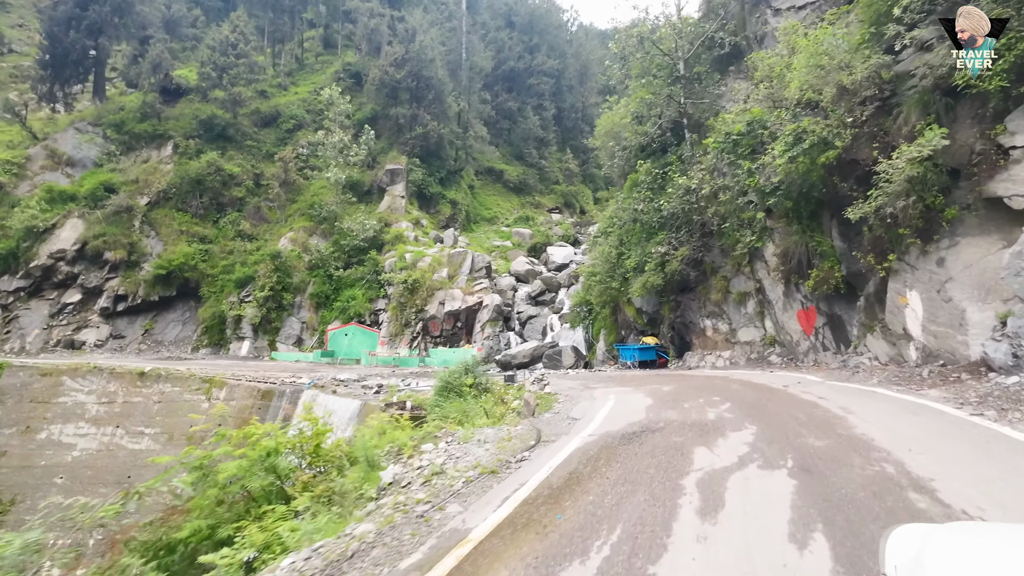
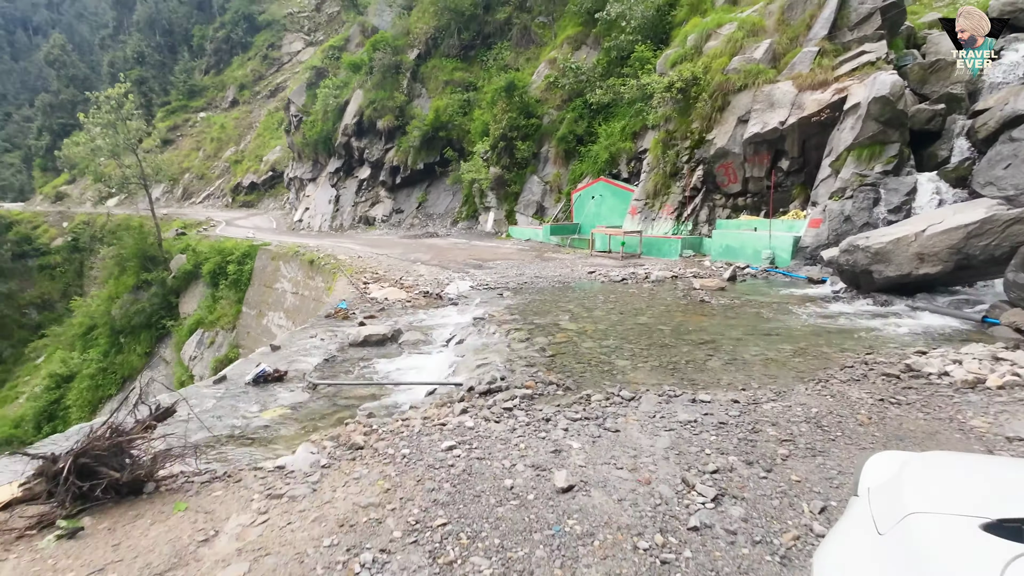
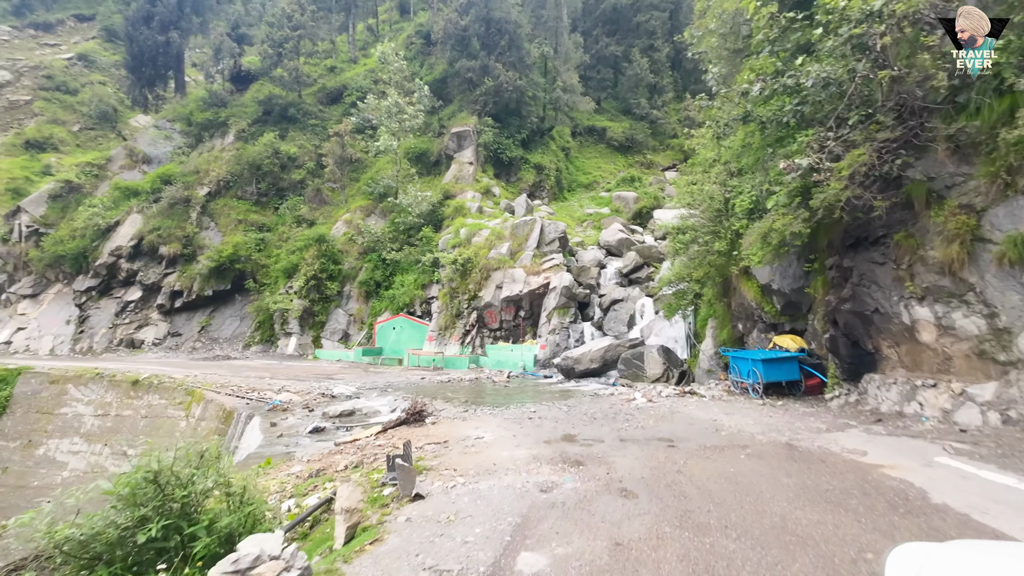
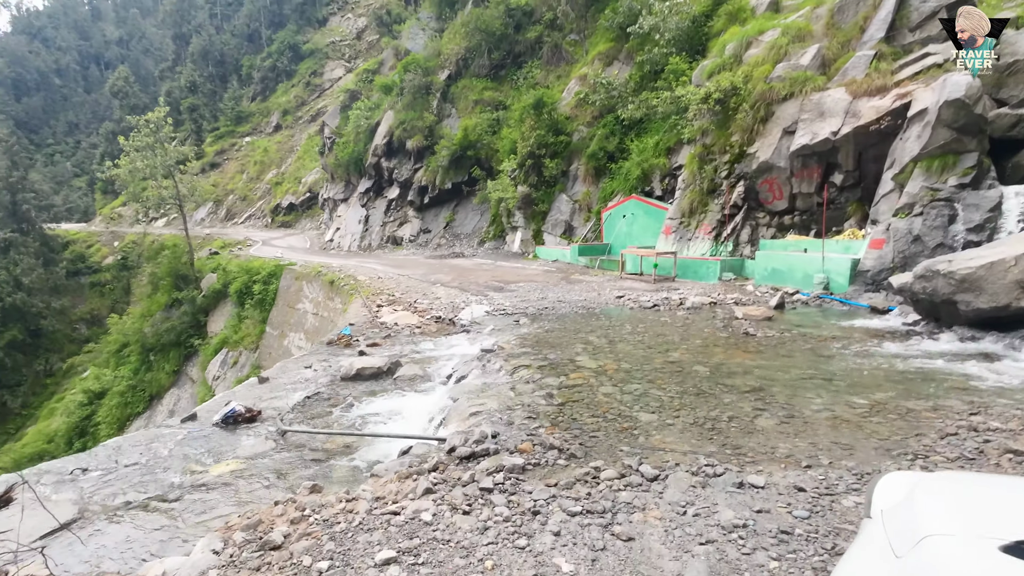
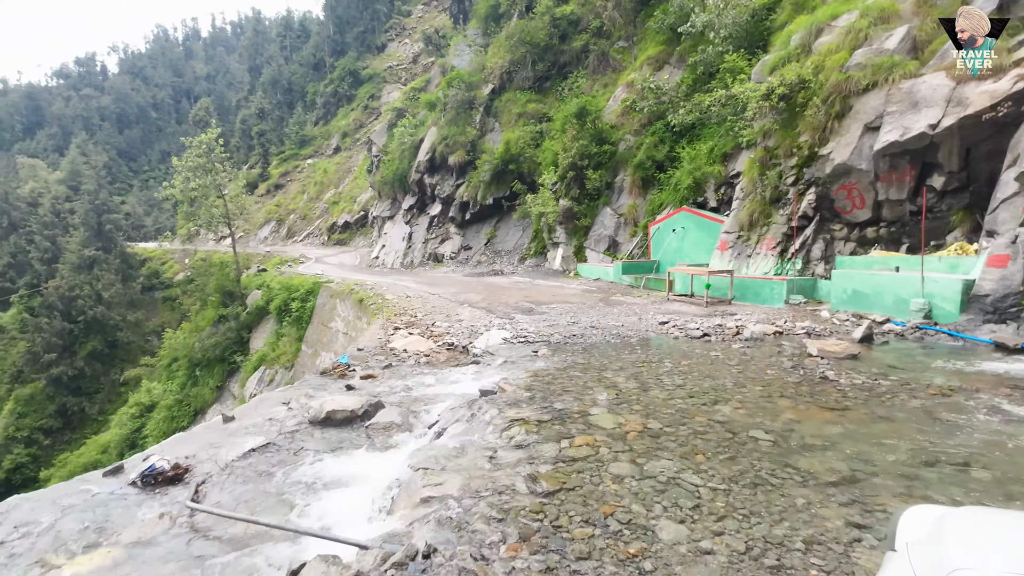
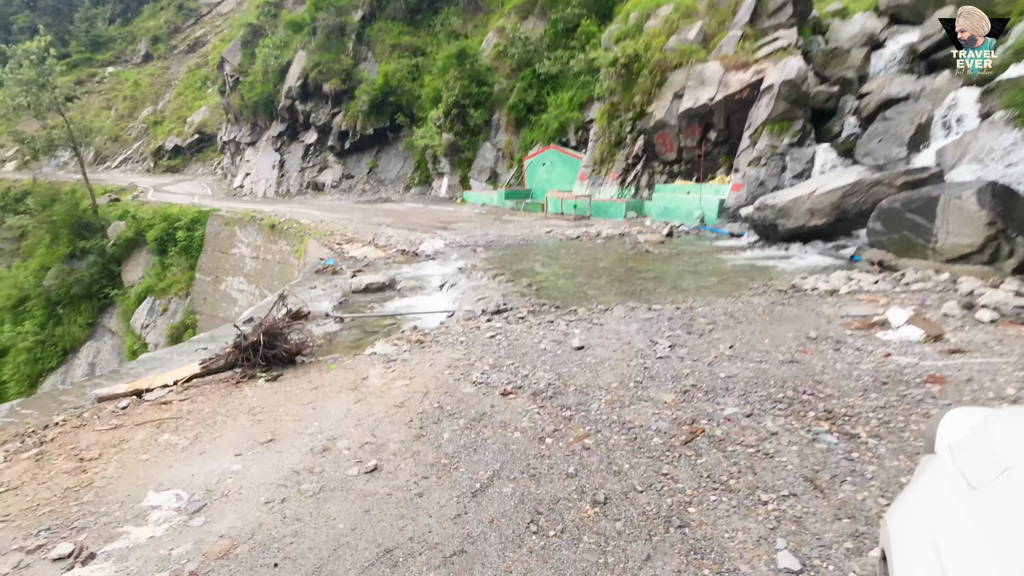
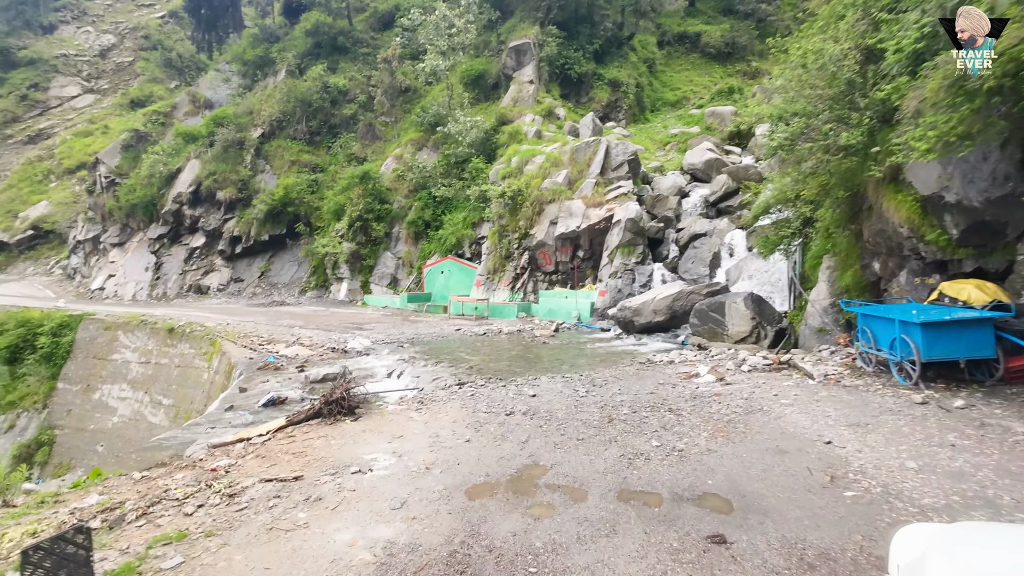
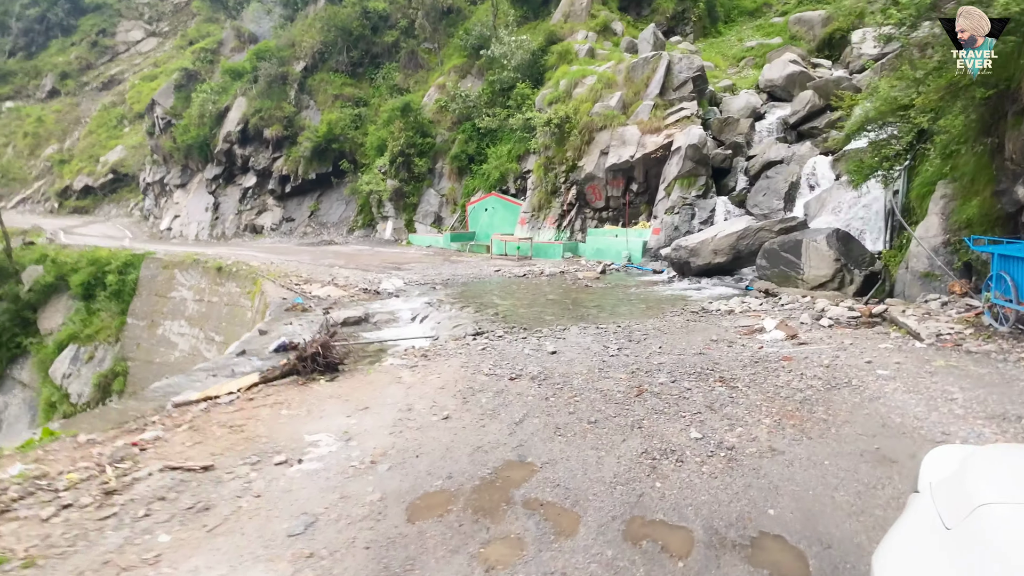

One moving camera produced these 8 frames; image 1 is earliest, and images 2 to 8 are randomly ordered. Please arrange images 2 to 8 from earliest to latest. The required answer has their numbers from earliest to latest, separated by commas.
3, 7, 8, 6, 2, 4, 5
